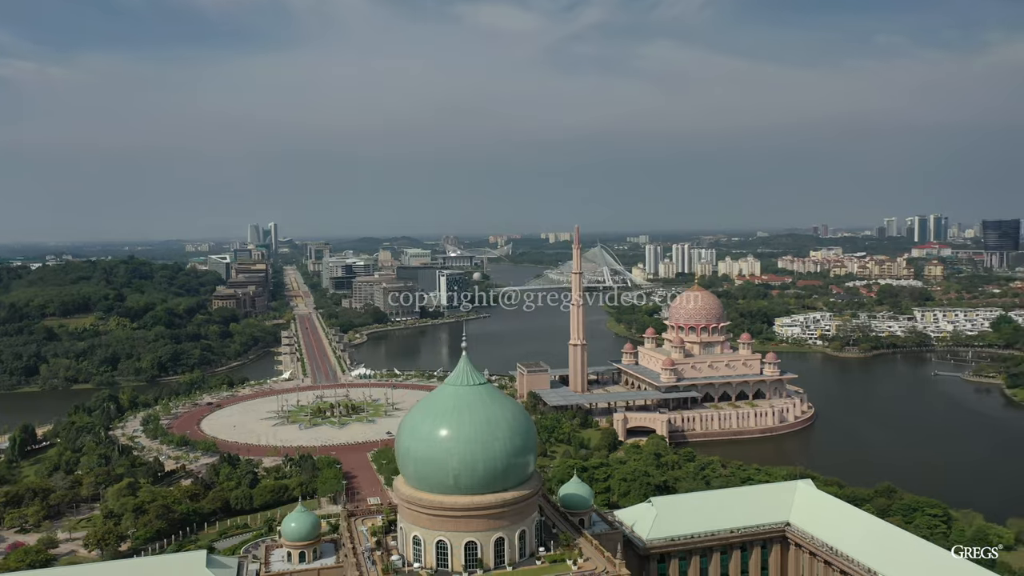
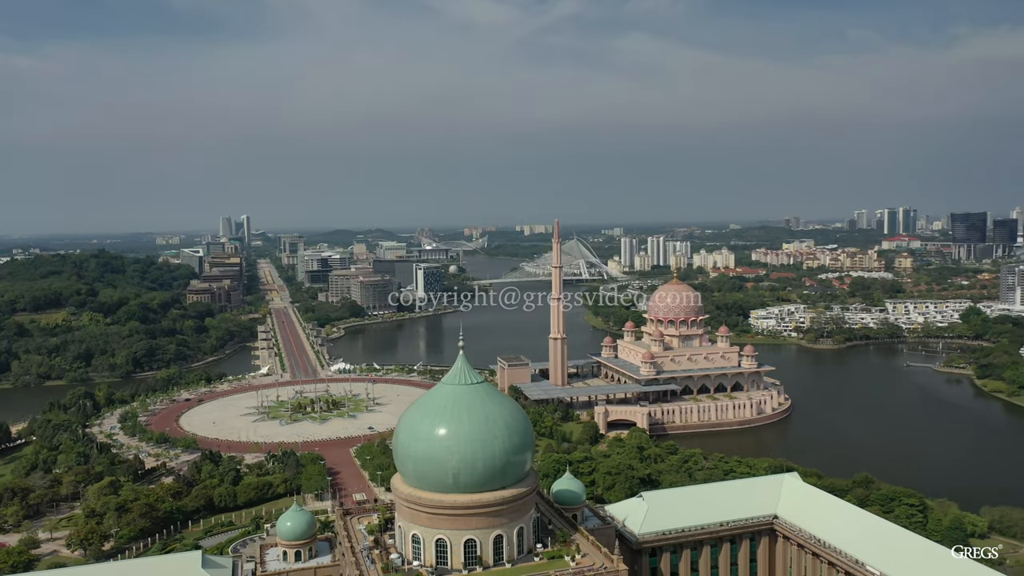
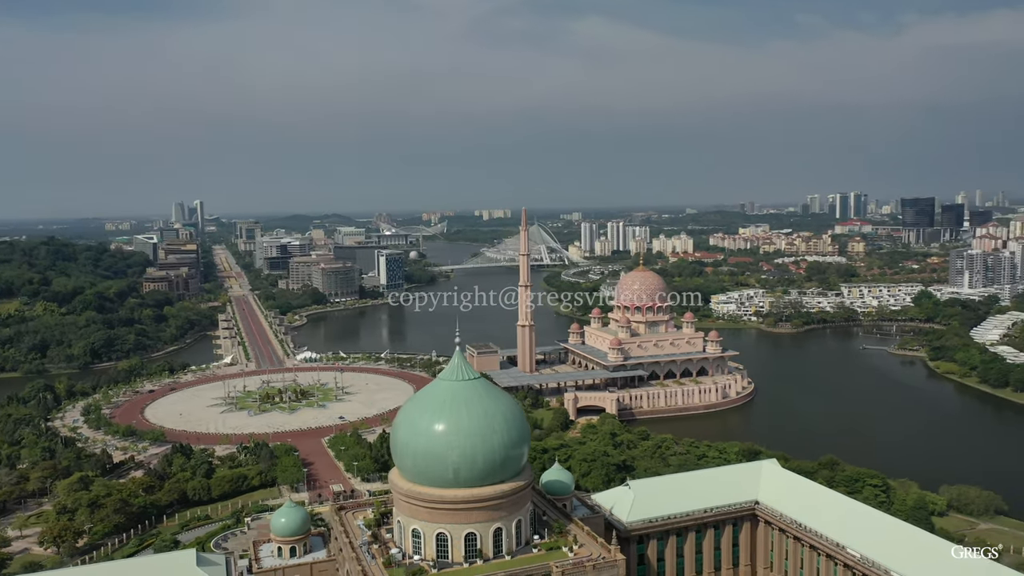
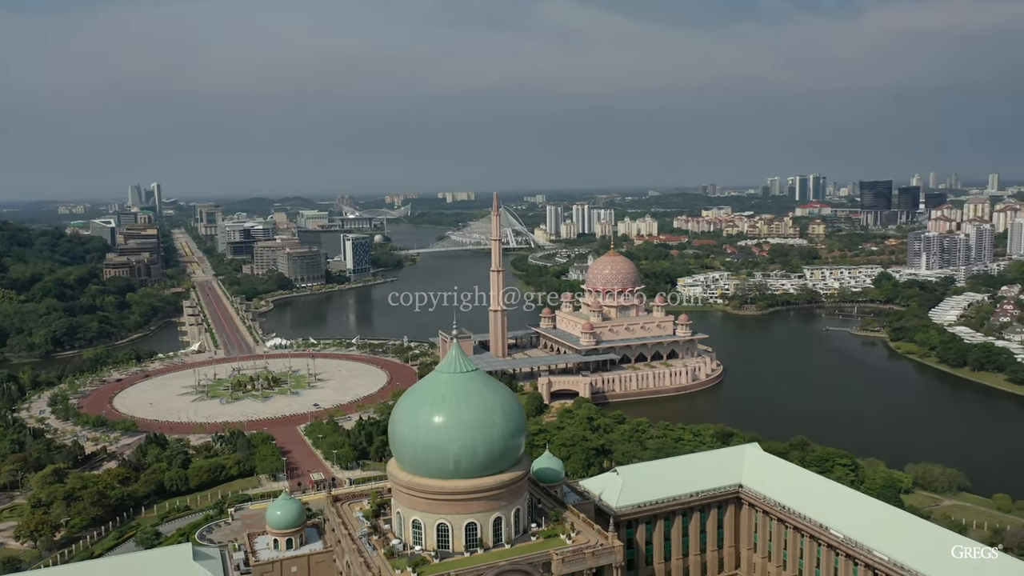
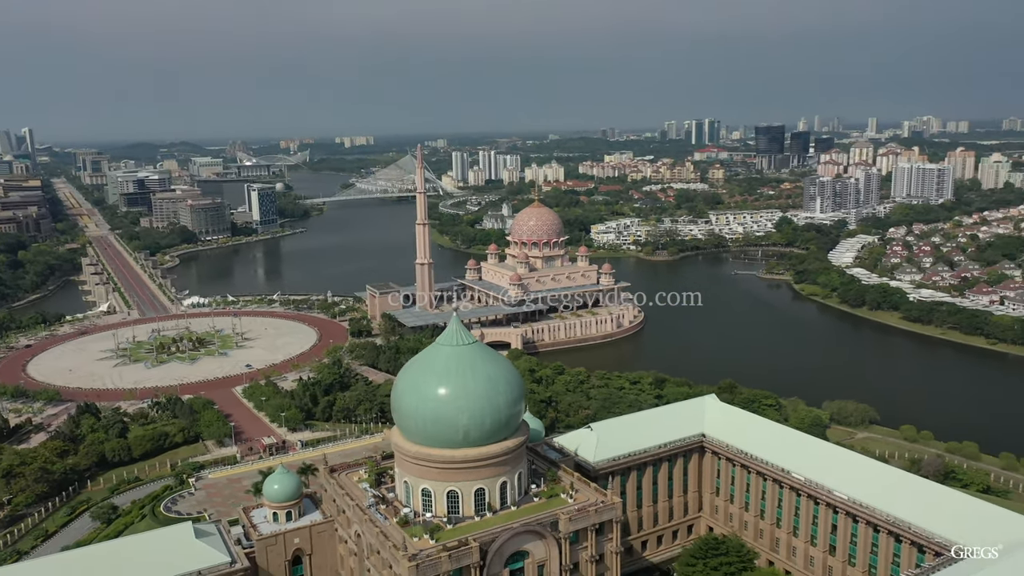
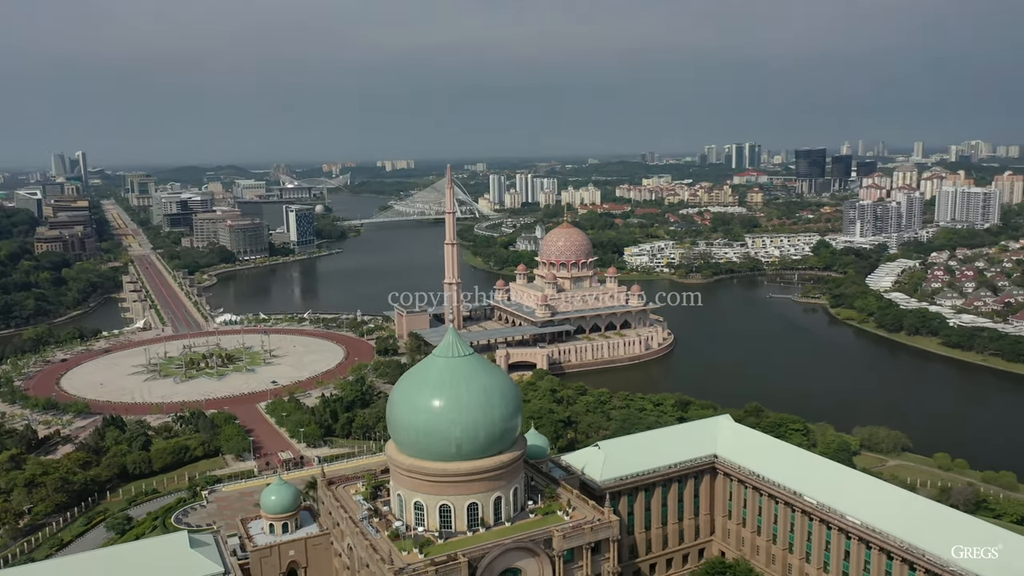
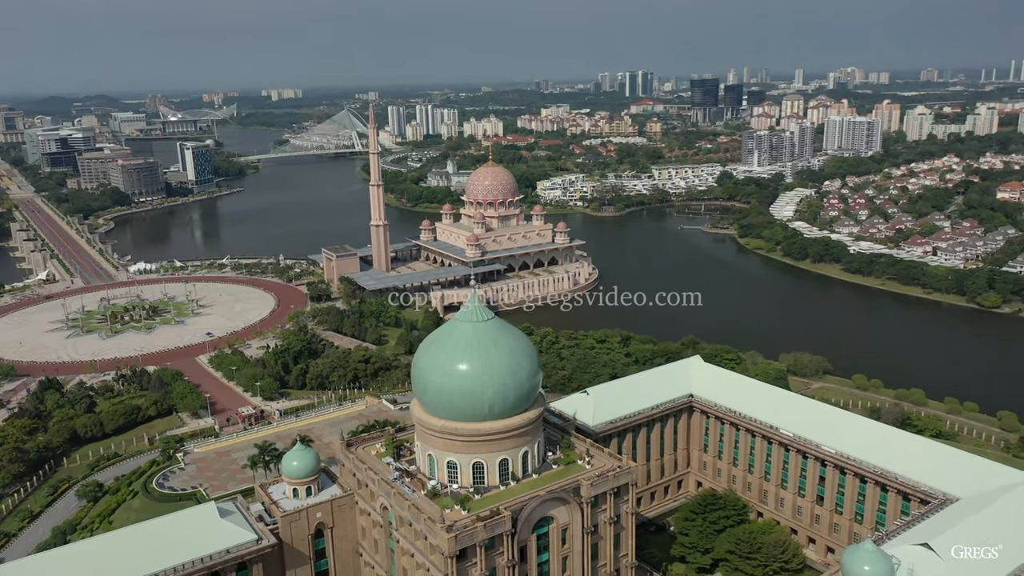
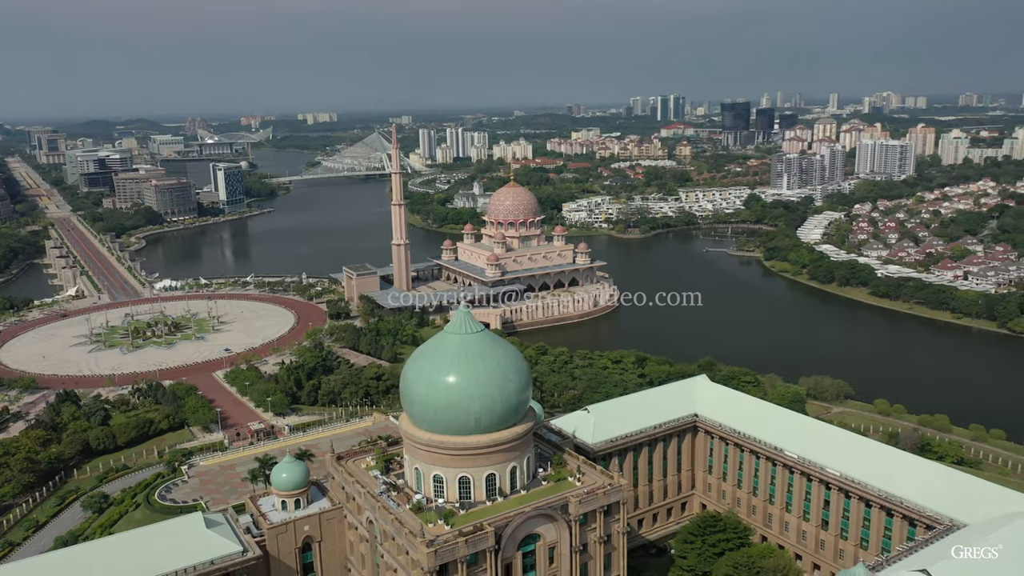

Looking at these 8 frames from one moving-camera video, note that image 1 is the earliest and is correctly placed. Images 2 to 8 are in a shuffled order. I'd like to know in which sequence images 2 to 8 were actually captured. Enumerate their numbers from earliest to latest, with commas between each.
2, 3, 4, 6, 5, 8, 7
